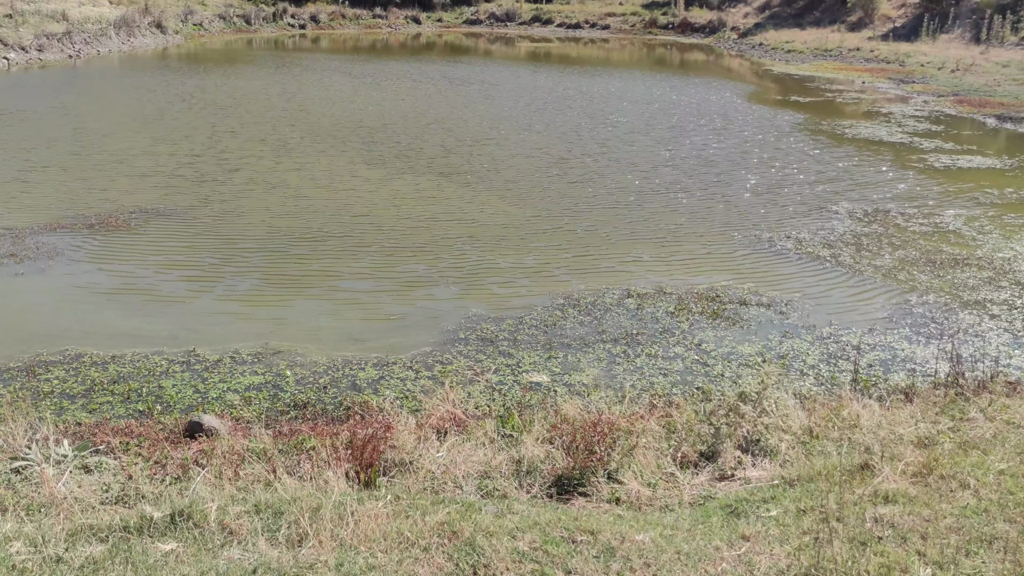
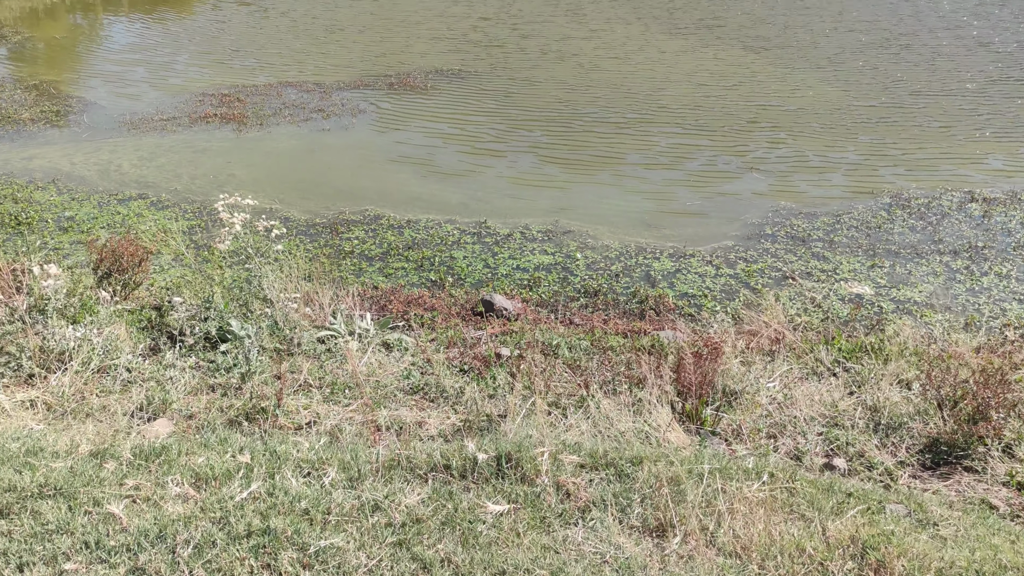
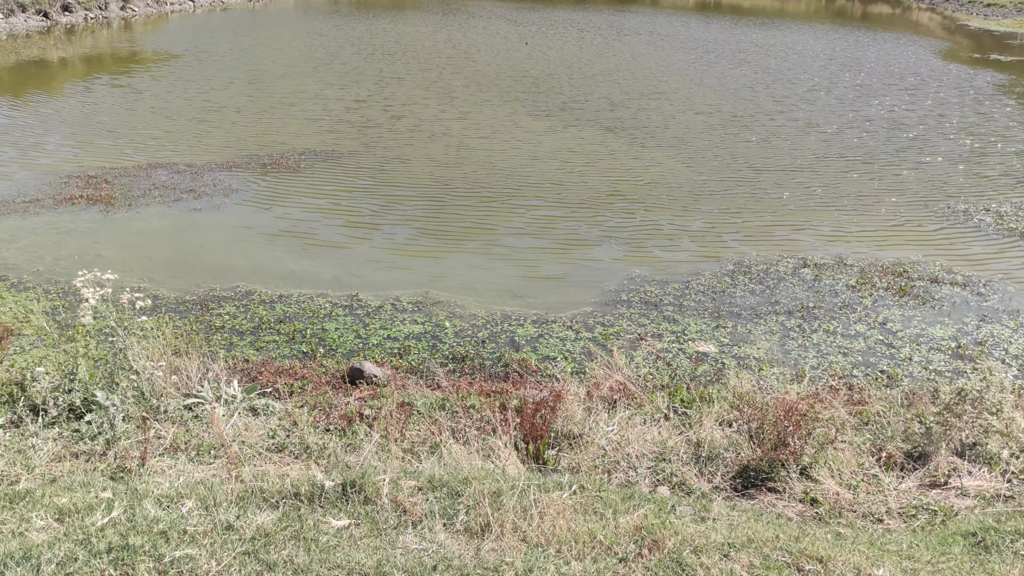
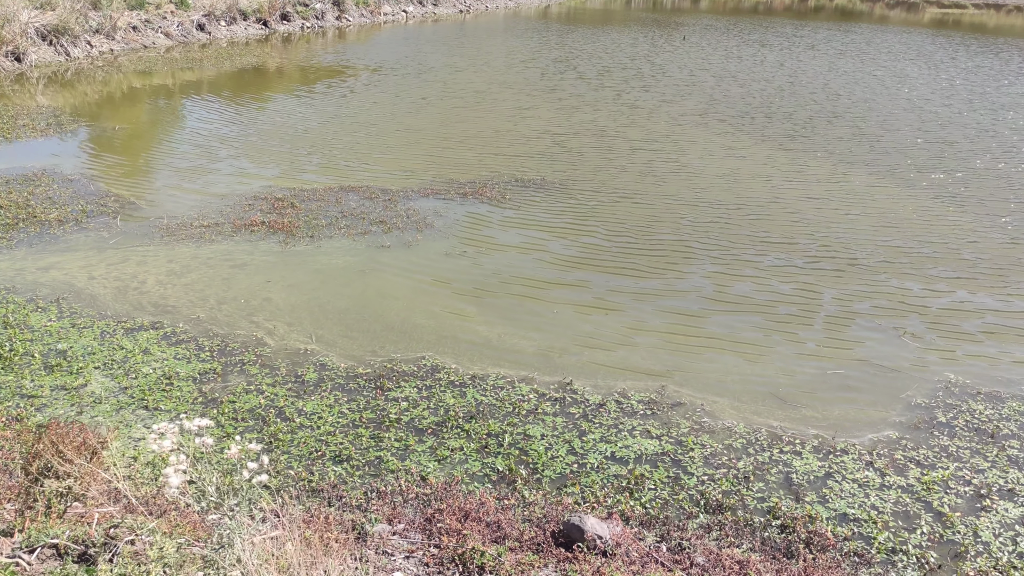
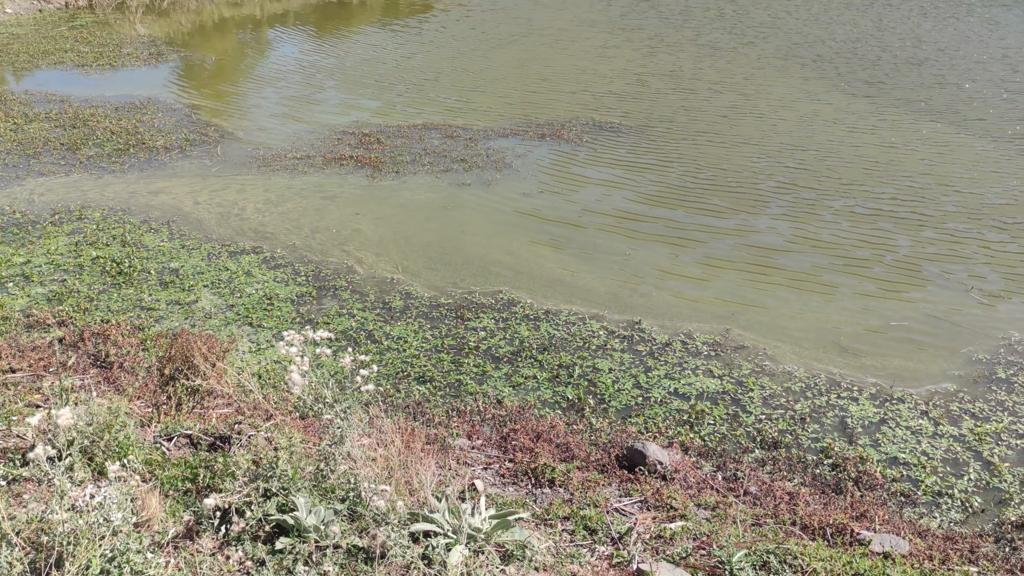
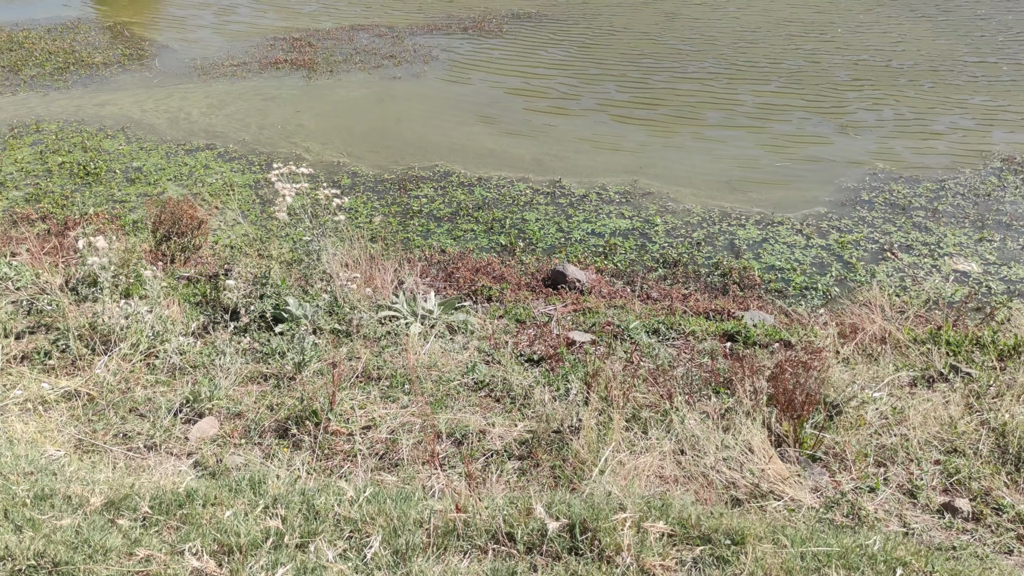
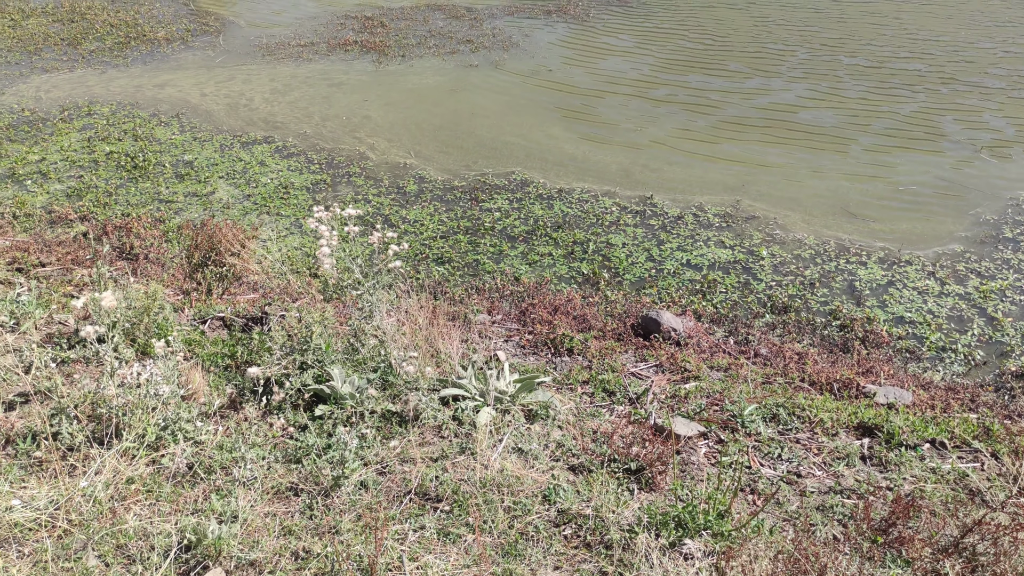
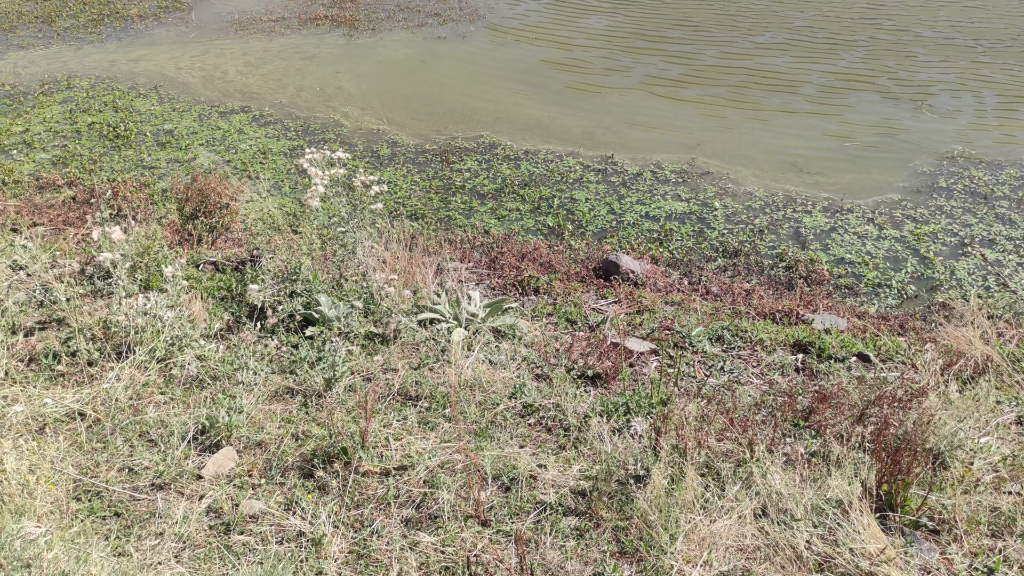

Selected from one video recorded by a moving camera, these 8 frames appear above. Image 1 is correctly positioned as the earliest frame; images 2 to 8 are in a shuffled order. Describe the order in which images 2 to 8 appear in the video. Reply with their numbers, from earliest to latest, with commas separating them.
3, 2, 6, 8, 7, 5, 4
